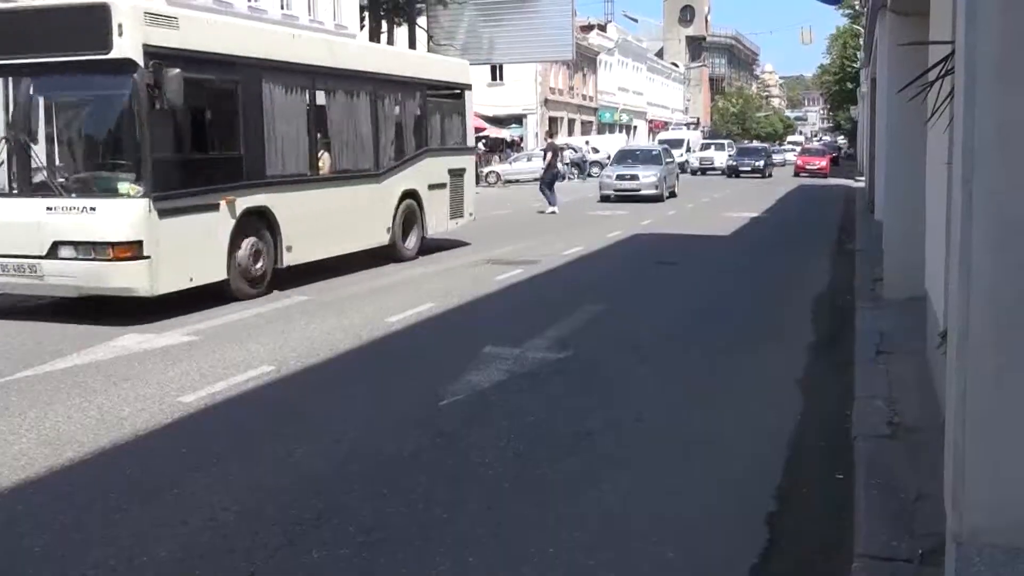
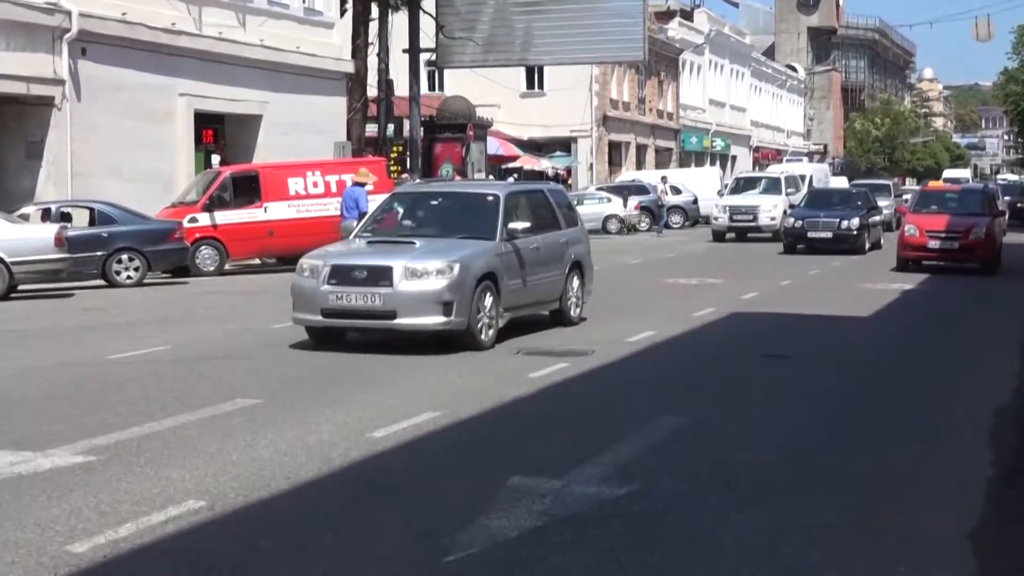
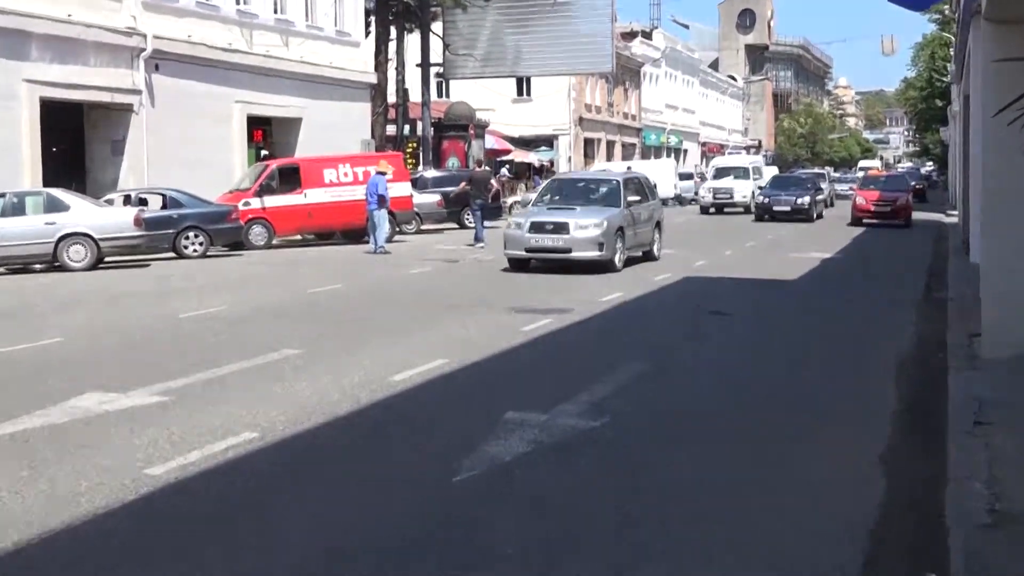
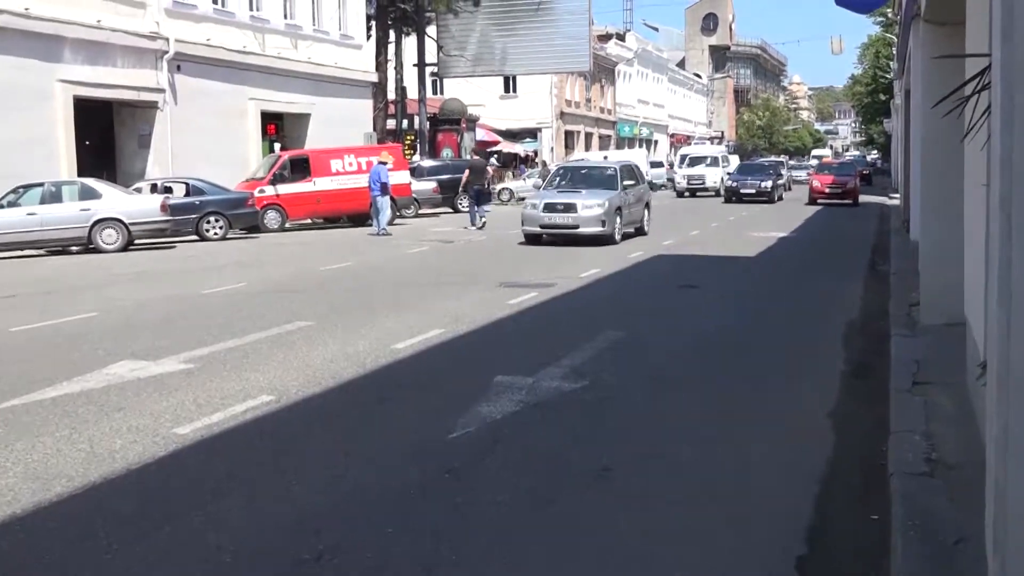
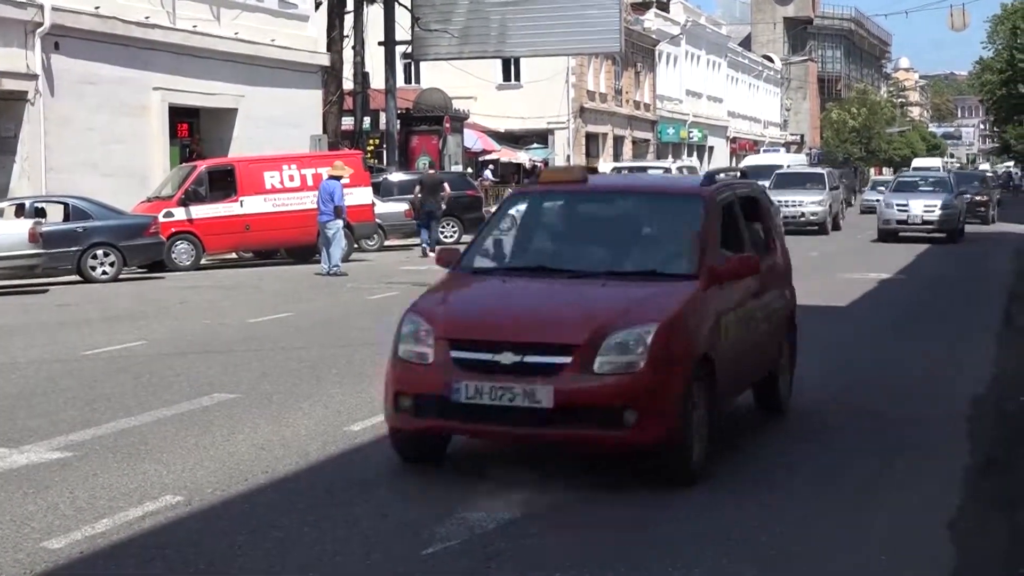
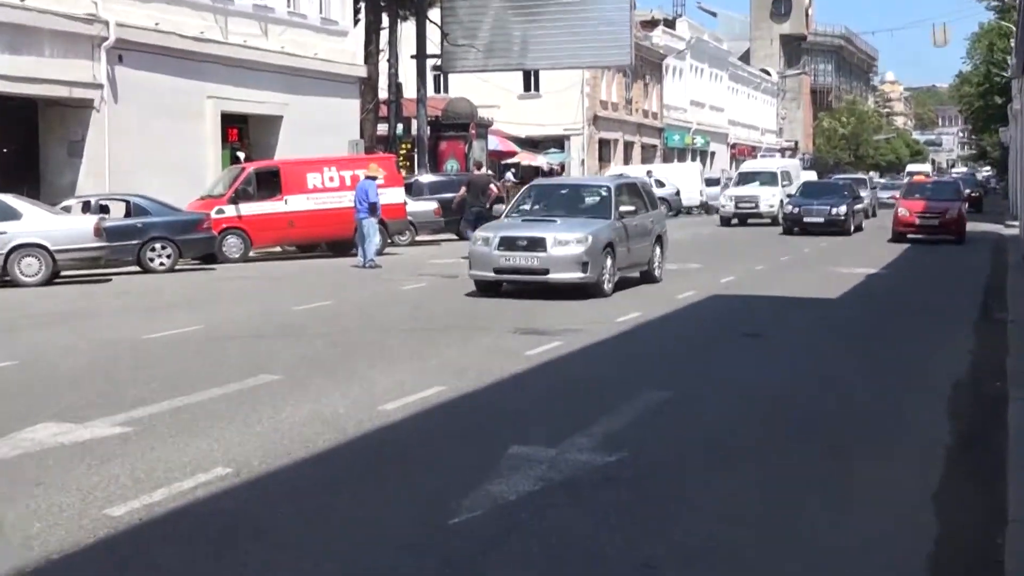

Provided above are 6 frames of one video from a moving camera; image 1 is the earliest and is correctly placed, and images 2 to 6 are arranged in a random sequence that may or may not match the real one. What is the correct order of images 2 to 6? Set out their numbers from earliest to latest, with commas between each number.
4, 3, 6, 2, 5
